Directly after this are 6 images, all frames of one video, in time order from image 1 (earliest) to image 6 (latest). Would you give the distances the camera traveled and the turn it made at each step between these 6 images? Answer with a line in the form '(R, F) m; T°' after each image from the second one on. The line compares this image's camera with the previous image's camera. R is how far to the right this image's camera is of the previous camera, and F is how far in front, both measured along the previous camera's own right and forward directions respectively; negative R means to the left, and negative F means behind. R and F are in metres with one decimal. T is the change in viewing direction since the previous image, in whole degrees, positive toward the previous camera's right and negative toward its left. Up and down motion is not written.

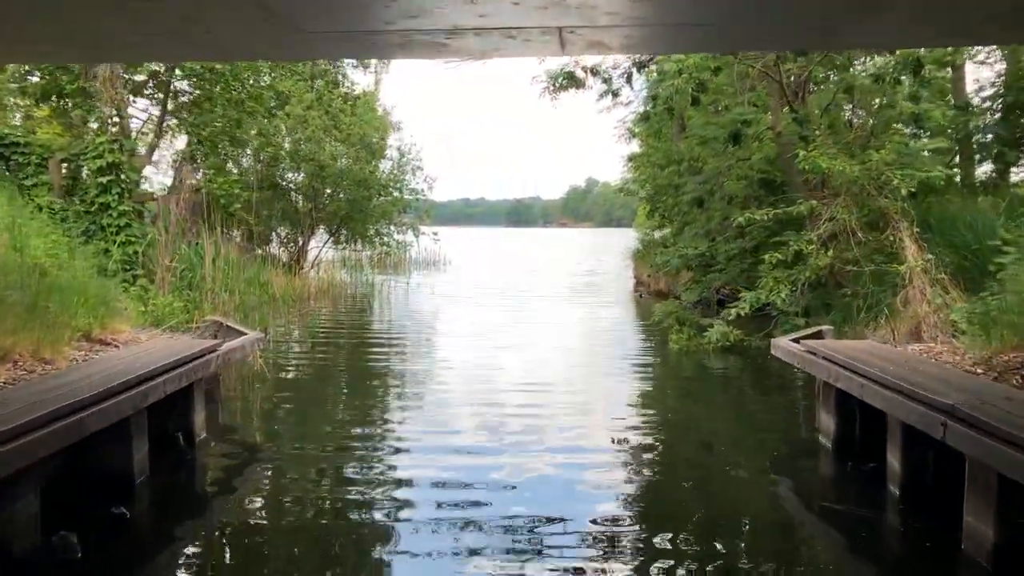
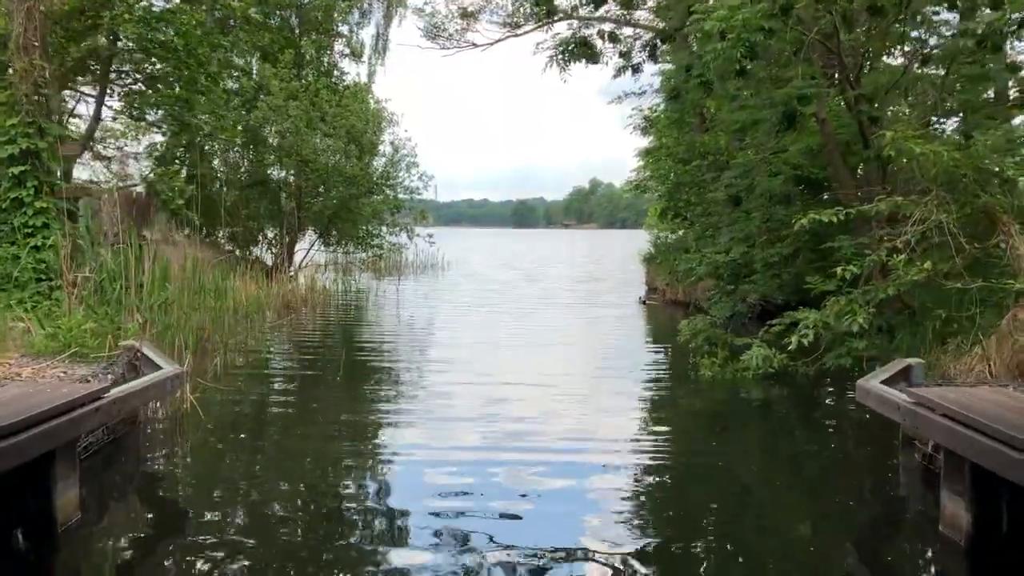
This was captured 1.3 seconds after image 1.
(0.0, +1.7) m; 0°
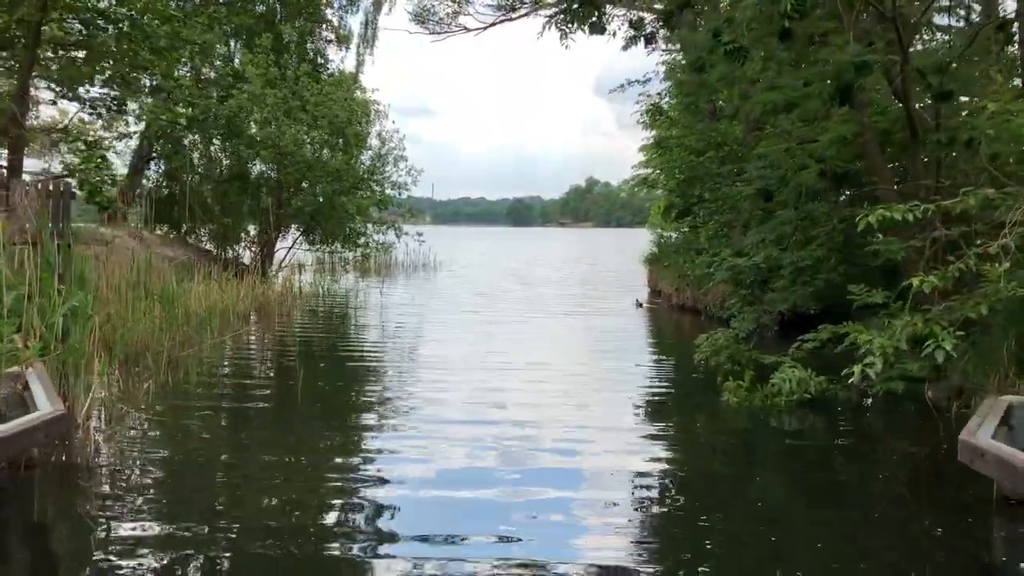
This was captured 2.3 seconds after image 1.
(0.0, +1.3) m; 0°
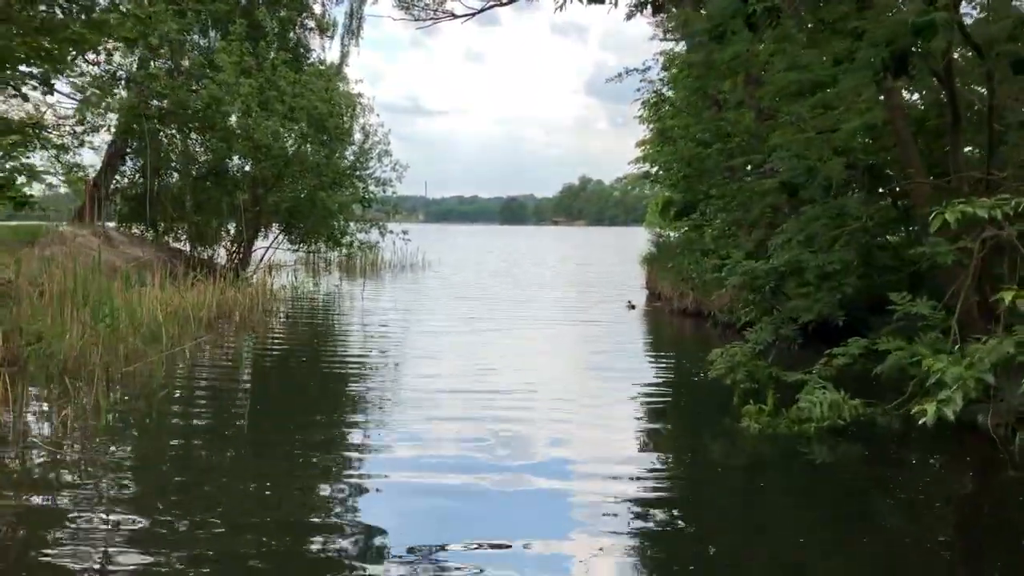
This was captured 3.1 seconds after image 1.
(0.0, +1.0) m; 0°
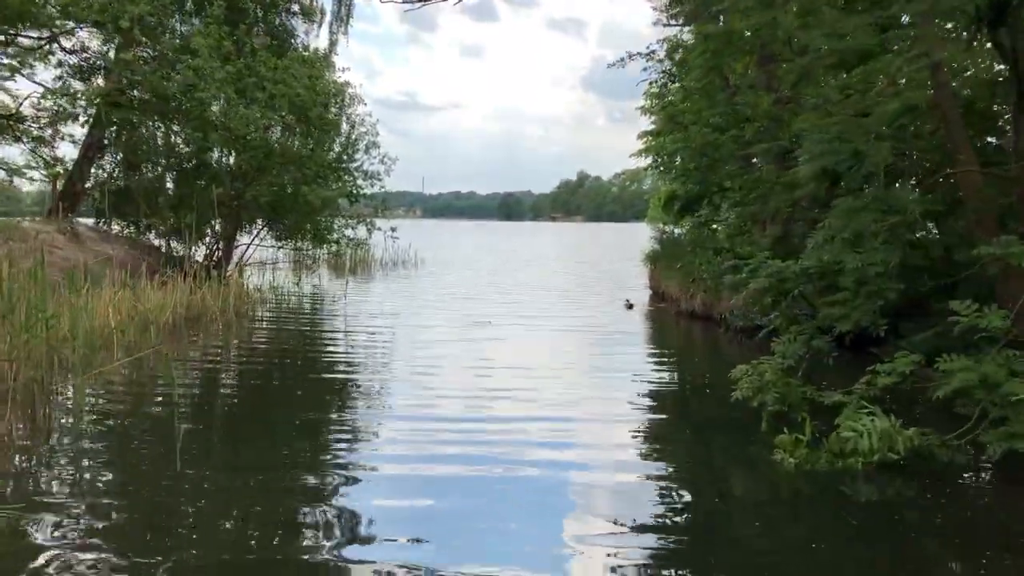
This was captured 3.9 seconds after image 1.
(0.0, +1.0) m; 0°
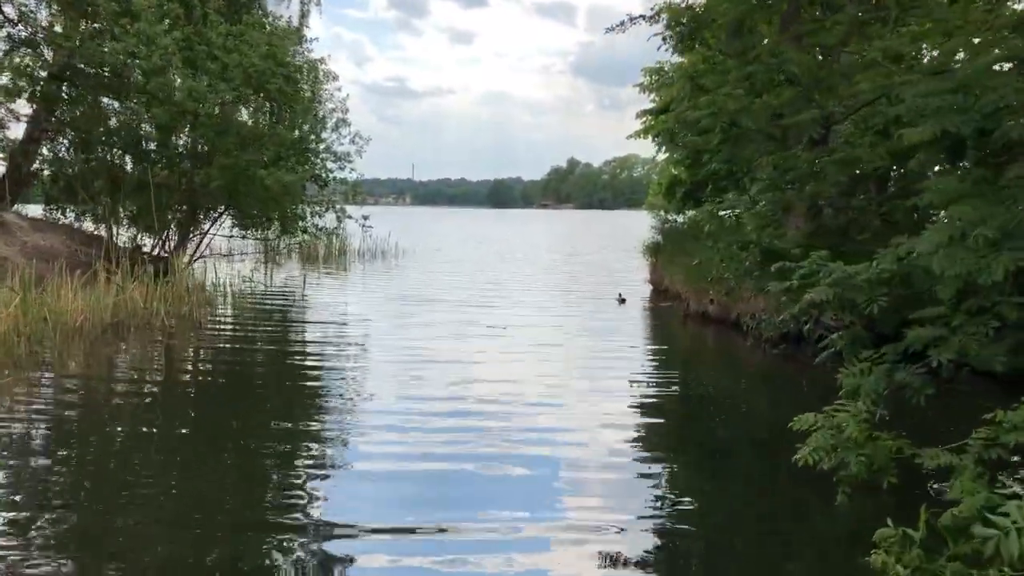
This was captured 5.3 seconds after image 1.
(+0.1, +1.8) m; +1°
